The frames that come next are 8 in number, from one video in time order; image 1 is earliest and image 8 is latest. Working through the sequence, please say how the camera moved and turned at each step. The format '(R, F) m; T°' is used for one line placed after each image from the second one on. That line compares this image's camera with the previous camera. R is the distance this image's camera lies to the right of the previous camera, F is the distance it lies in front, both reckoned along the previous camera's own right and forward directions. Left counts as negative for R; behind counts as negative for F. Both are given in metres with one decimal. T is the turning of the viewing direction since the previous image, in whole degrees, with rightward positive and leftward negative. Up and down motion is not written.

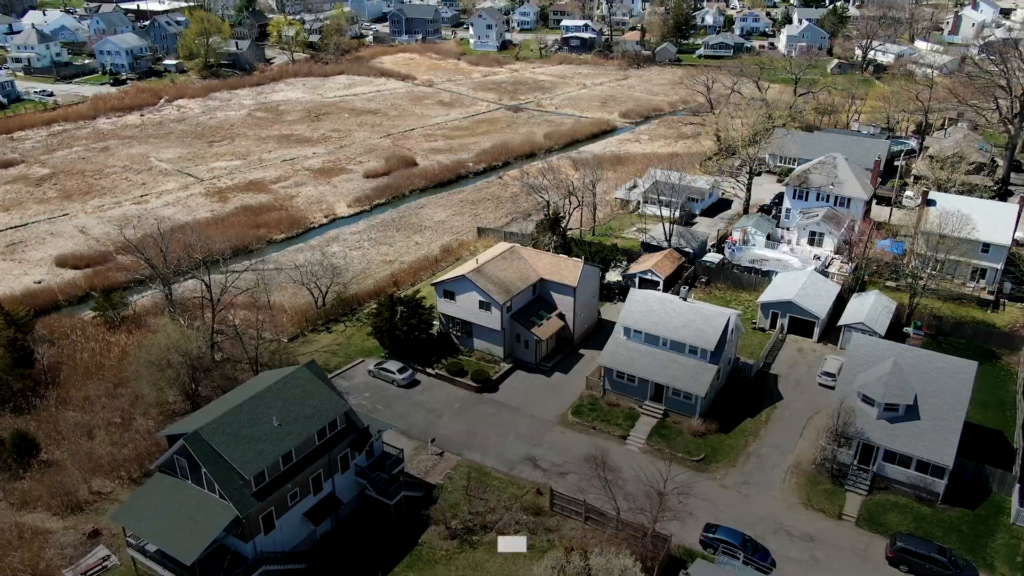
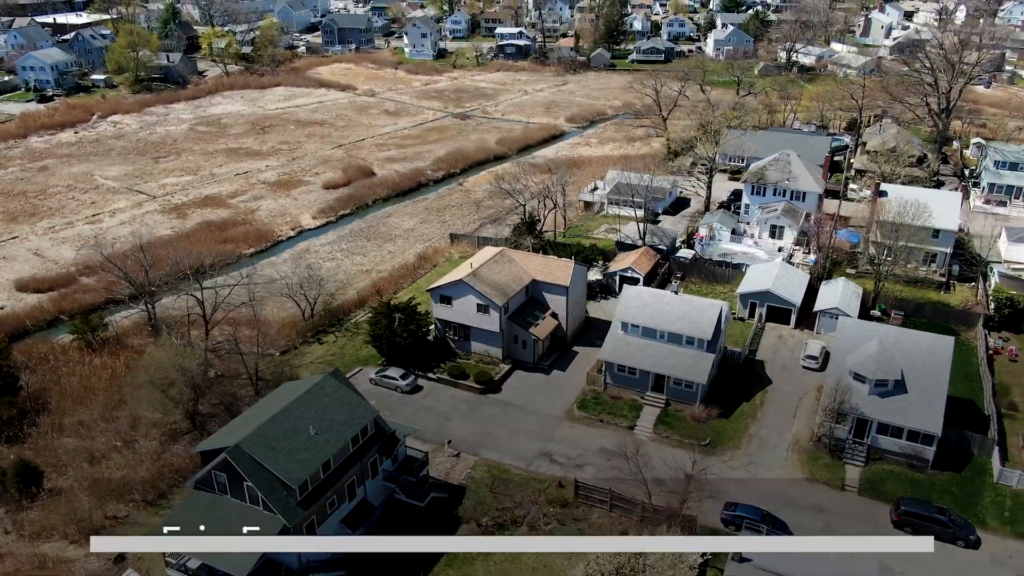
(-2.0, -0.4) m; +5°
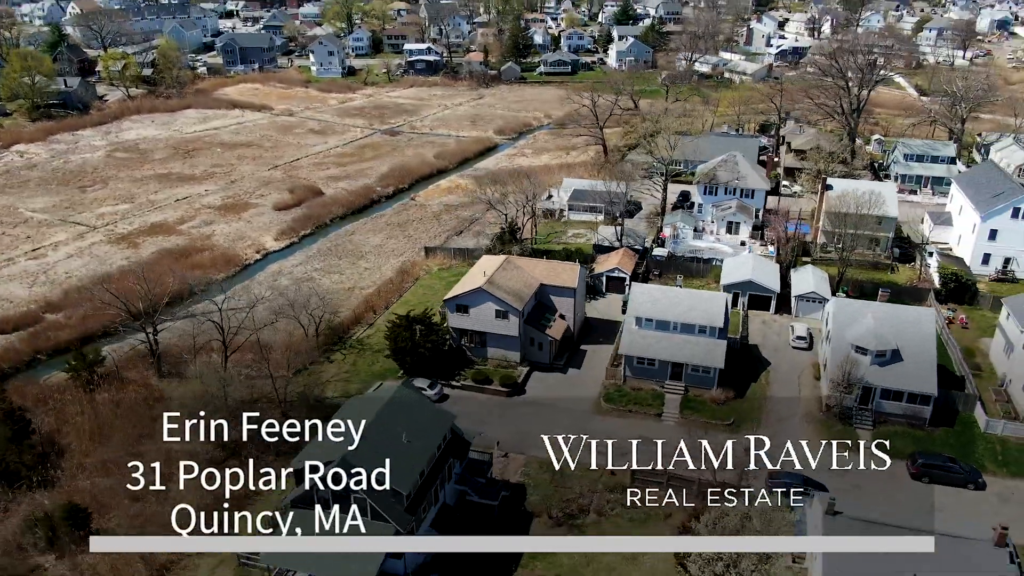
(-3.9, -0.6) m; +8°
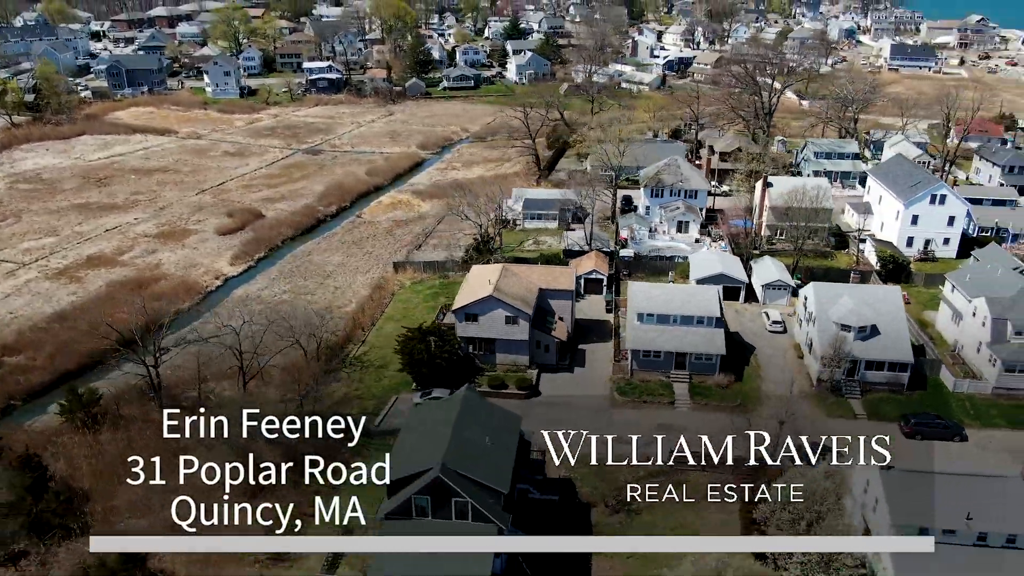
(-4.0, -0.4) m; +9°
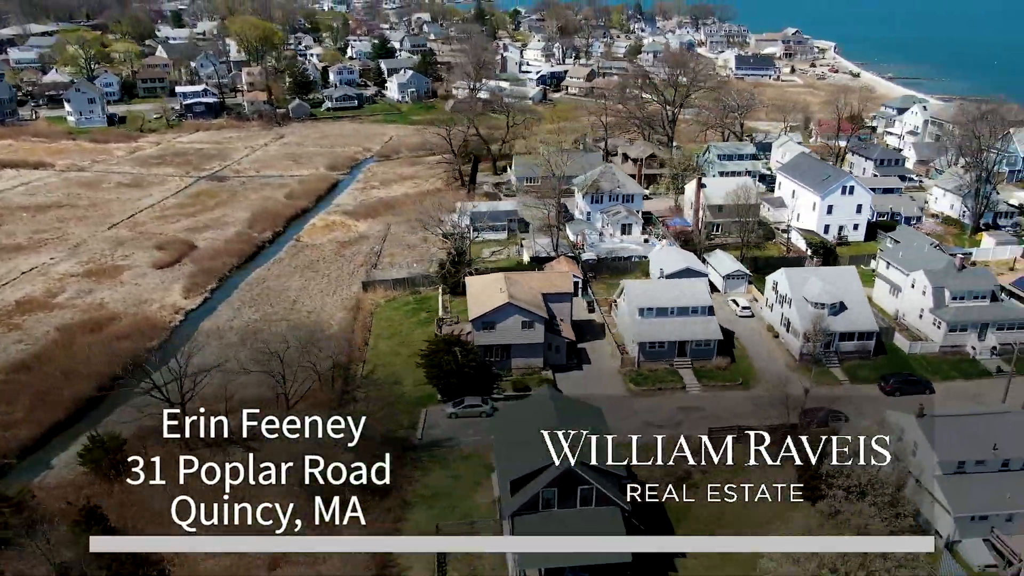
(-5.3, -0.5) m; +11°
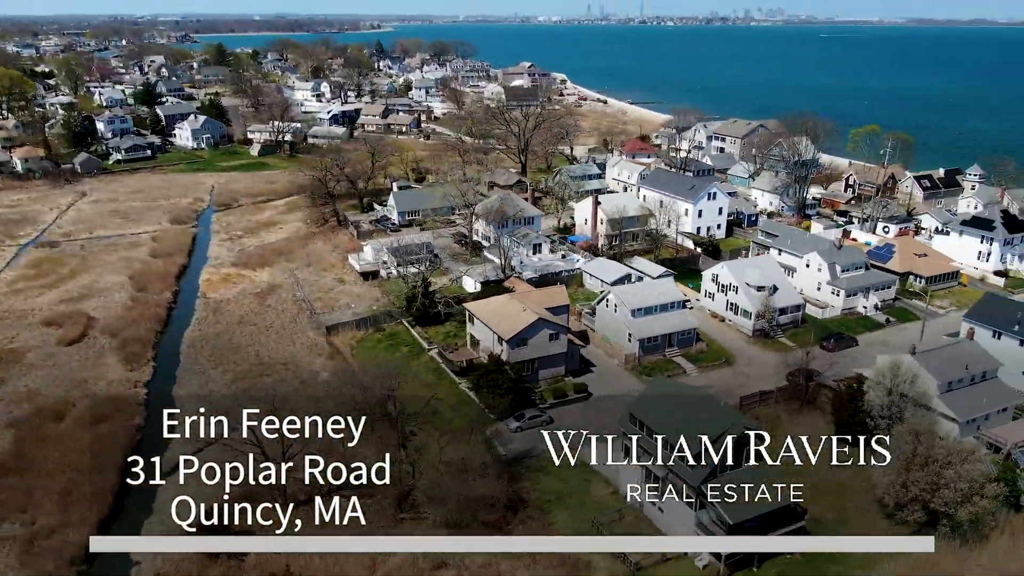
(-9.7, -0.1) m; +20°
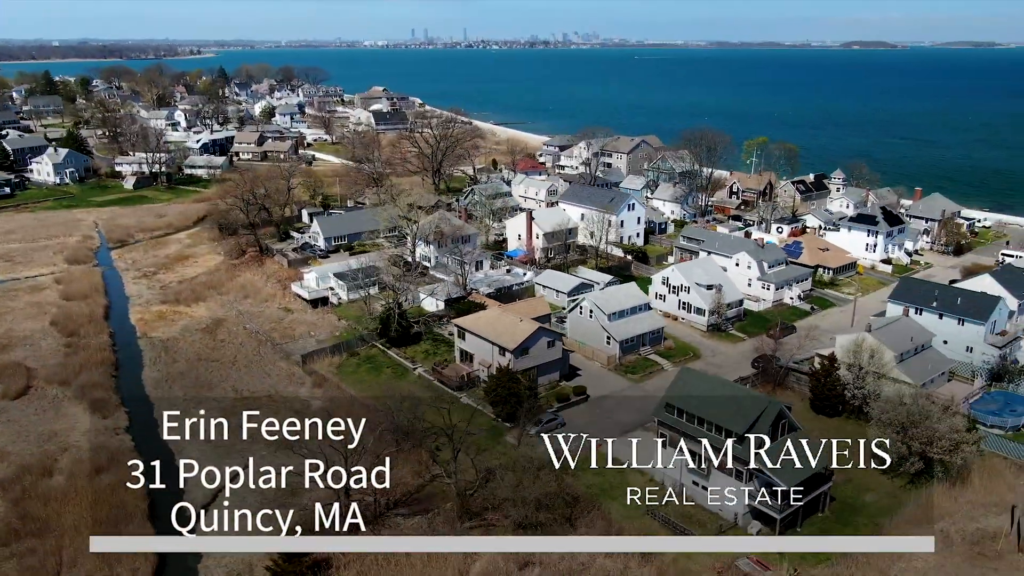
(-5.5, -0.6) m; +12°
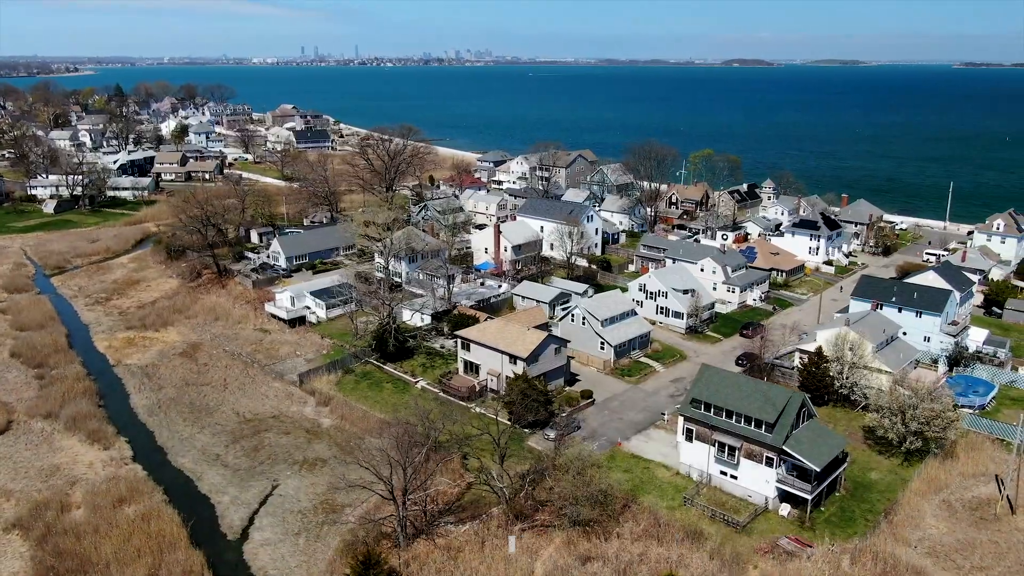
(-3.9, -0.5) m; +7°
